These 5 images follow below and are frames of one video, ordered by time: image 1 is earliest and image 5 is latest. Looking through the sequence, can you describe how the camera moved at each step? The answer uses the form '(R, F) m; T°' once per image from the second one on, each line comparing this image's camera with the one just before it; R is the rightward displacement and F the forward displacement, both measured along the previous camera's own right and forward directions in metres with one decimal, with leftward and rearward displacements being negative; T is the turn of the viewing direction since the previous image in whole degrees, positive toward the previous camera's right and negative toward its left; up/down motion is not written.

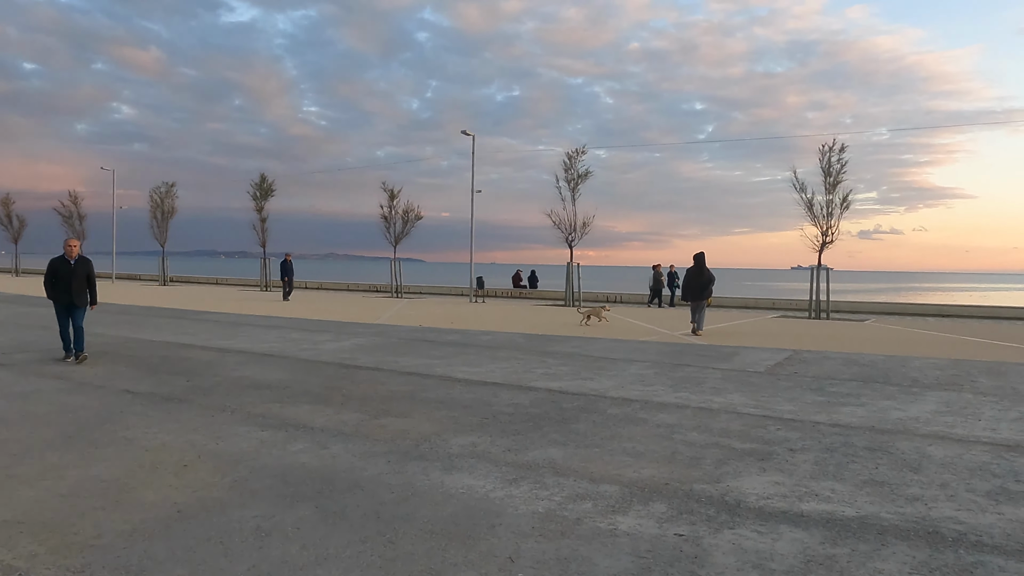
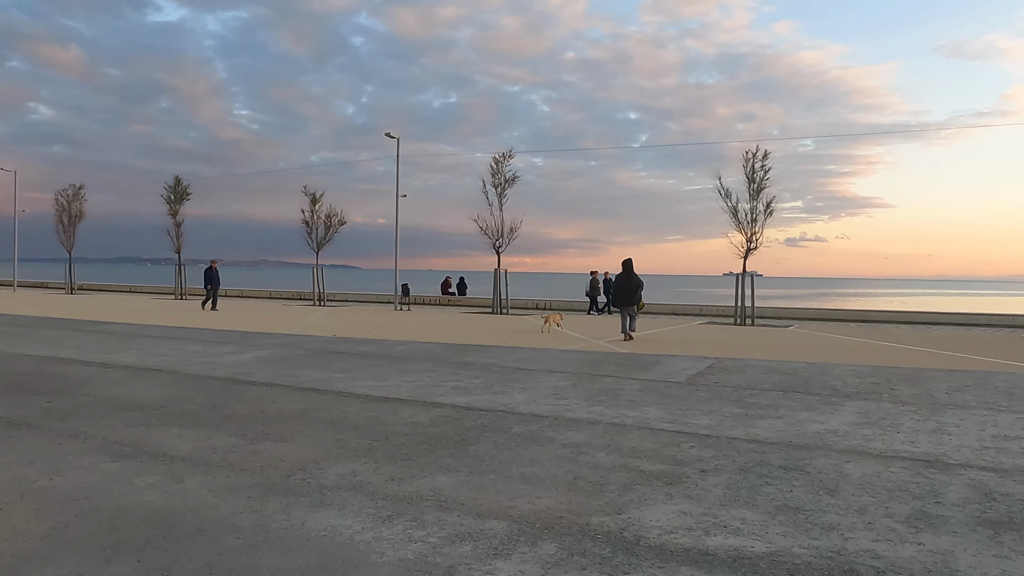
(+0.3, +0.5) m; +5°
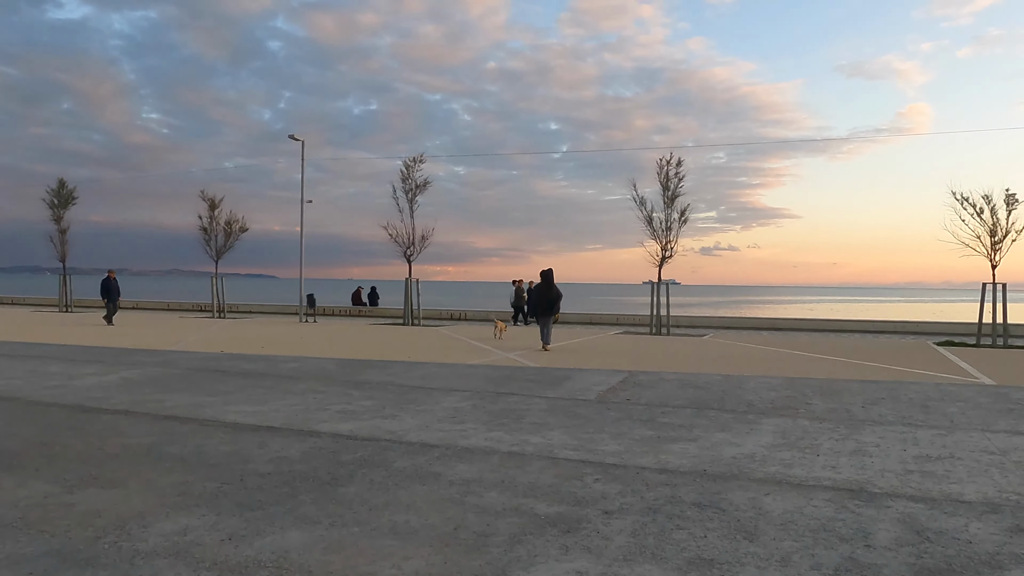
(+0.3, +0.7) m; +6°
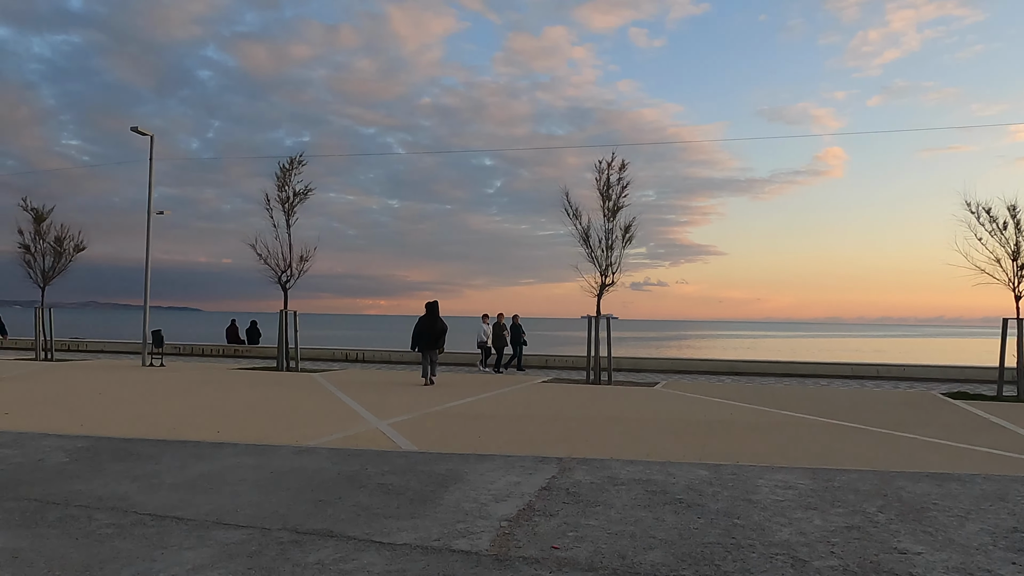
(+0.6, +4.0) m; +5°
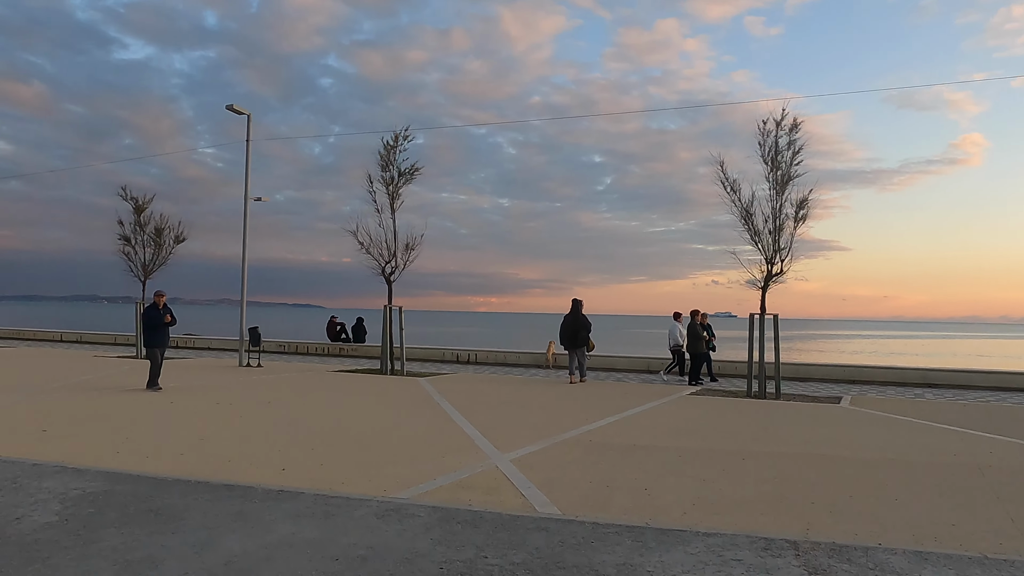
(-0.5, +2.4) m; -8°
